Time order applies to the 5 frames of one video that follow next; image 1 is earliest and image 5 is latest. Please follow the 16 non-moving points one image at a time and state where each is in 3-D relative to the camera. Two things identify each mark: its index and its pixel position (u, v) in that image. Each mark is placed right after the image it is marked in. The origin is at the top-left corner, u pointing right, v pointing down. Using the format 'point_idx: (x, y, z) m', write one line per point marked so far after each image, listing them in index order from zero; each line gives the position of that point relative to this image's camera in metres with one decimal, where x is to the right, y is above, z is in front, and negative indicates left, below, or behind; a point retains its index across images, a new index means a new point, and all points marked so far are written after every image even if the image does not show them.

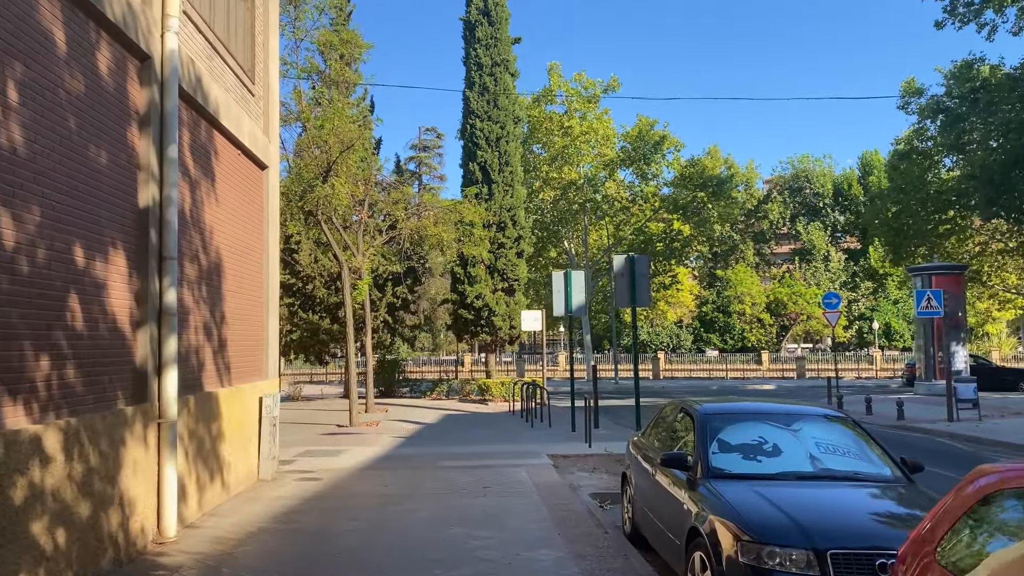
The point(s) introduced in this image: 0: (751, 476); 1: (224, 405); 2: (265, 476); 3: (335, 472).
0: (+1.4, -1.1, +4.8) m
1: (-2.8, -1.1, +7.9) m
2: (-2.8, -2.1, +9.1) m
3: (-2.2, -2.3, +9.9) m
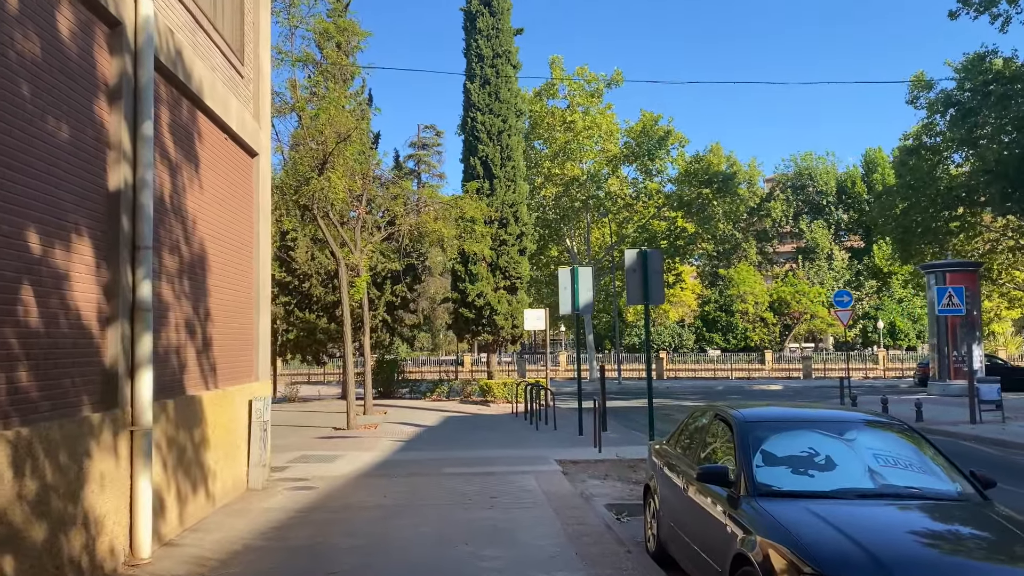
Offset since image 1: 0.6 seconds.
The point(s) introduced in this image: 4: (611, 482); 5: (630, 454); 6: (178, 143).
0: (+1.5, -1.1, +4.2) m
1: (-2.7, -1.1, +7.3) m
2: (-2.7, -2.1, +8.5) m
3: (-2.1, -2.2, +9.3) m
4: (+1.1, -2.3, +9.3) m
5: (+1.6, -2.3, +11.2) m
6: (-2.8, +1.2, +6.8) m
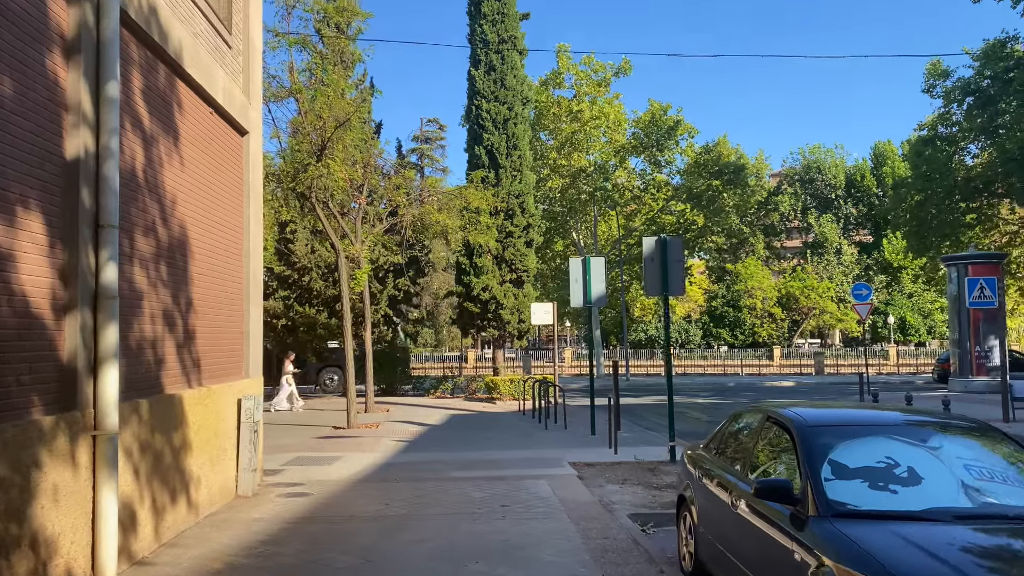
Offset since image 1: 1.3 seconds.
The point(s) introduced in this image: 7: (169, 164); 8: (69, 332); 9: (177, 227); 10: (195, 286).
0: (+1.6, -1.0, +3.5) m
1: (-2.6, -1.0, +6.6) m
2: (-2.6, -2.0, +7.8) m
3: (-2.0, -2.1, +8.6) m
4: (+1.3, -2.1, +8.6) m
5: (+1.8, -2.2, +10.4) m
6: (-2.7, +1.3, +6.0) m
7: (-2.7, +1.0, +6.3) m
8: (-2.6, -0.3, +4.7) m
9: (-2.7, +0.5, +6.5) m
10: (-2.7, 0.0, +6.9) m
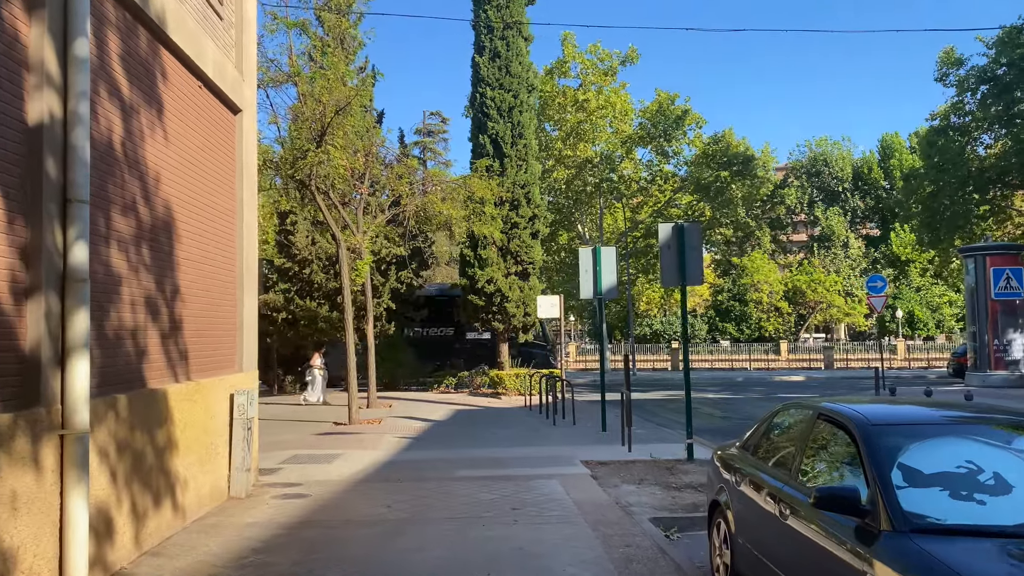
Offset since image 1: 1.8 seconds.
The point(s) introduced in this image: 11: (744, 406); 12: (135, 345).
0: (+1.7, -0.9, +3.0) m
1: (-2.5, -0.9, +6.0) m
2: (-2.5, -1.9, +7.3) m
3: (-1.9, -2.0, +8.1) m
4: (+1.4, -2.0, +8.1) m
5: (+1.9, -2.0, +9.9) m
6: (-2.6, +1.4, +5.5) m
7: (-2.6, +1.1, +5.8) m
8: (-2.5, -0.2, +4.2) m
9: (-2.6, +0.6, +6.0) m
10: (-2.6, +0.1, +6.4) m
11: (+5.0, -2.6, +17.5) m
12: (-2.6, -0.4, +5.5) m
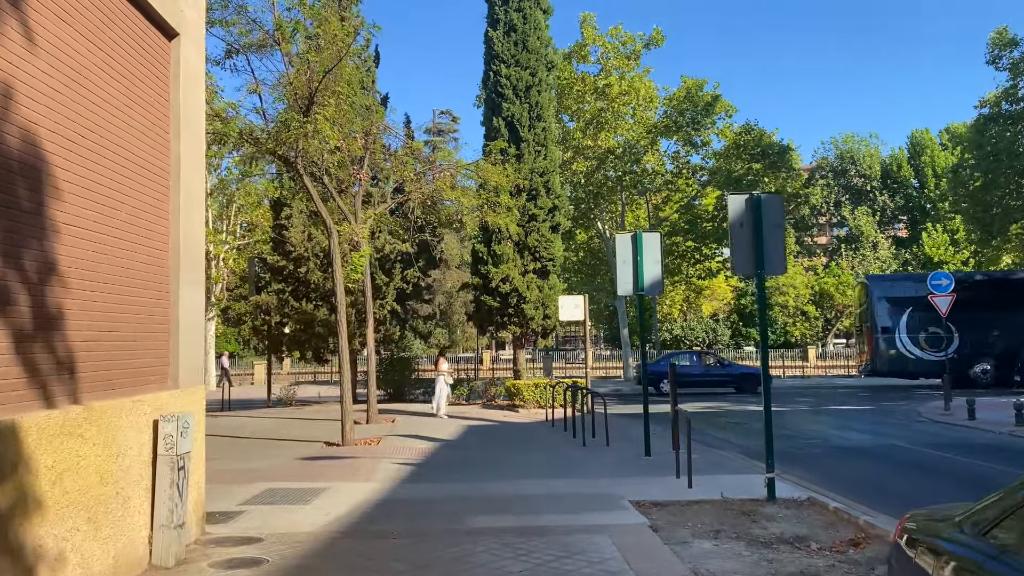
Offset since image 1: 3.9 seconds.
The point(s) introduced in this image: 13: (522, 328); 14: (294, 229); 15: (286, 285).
0: (+1.9, -0.7, +0.8) m
1: (-2.3, -0.8, +3.9) m
2: (-2.2, -1.8, +5.2) m
3: (-1.6, -1.9, +6.0) m
4: (+1.6, -1.9, +5.9) m
5: (+2.1, -1.9, +7.8) m
6: (-2.4, +1.5, +3.4) m
7: (-2.4, +1.2, +3.7) m
8: (-2.3, 0.0, +2.1) m
9: (-2.4, +0.7, +3.9) m
10: (-2.4, +0.2, +4.3) m
11: (+5.4, -2.5, +15.3) m
12: (-2.4, -0.3, +3.4) m
13: (+0.2, -0.9, +19.2) m
14: (-5.1, +1.4, +18.9) m
15: (-5.5, +0.1, +19.5) m
